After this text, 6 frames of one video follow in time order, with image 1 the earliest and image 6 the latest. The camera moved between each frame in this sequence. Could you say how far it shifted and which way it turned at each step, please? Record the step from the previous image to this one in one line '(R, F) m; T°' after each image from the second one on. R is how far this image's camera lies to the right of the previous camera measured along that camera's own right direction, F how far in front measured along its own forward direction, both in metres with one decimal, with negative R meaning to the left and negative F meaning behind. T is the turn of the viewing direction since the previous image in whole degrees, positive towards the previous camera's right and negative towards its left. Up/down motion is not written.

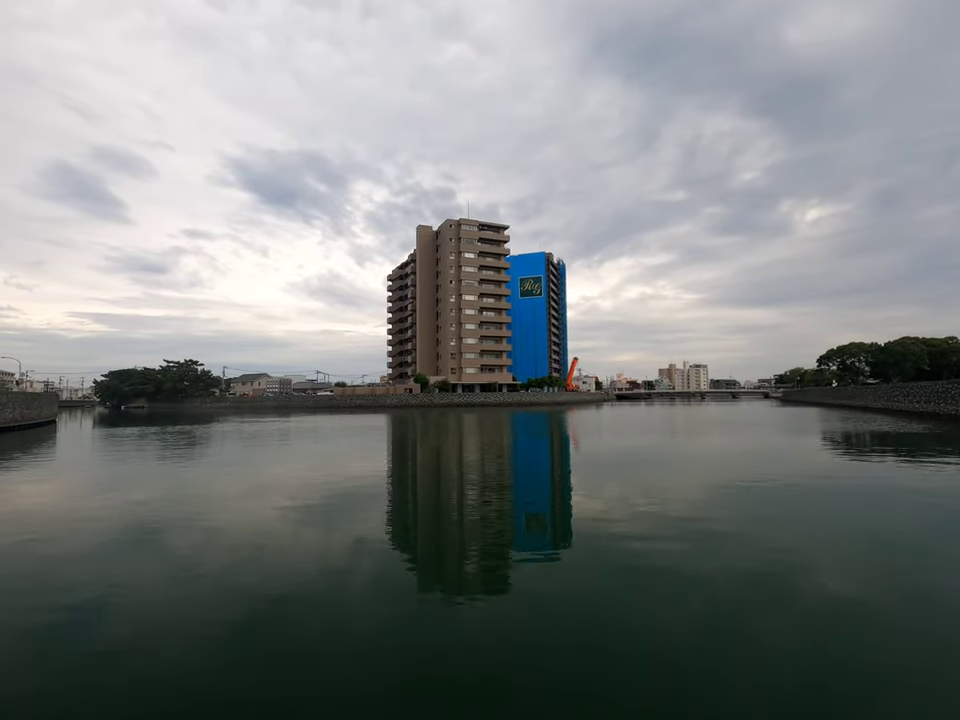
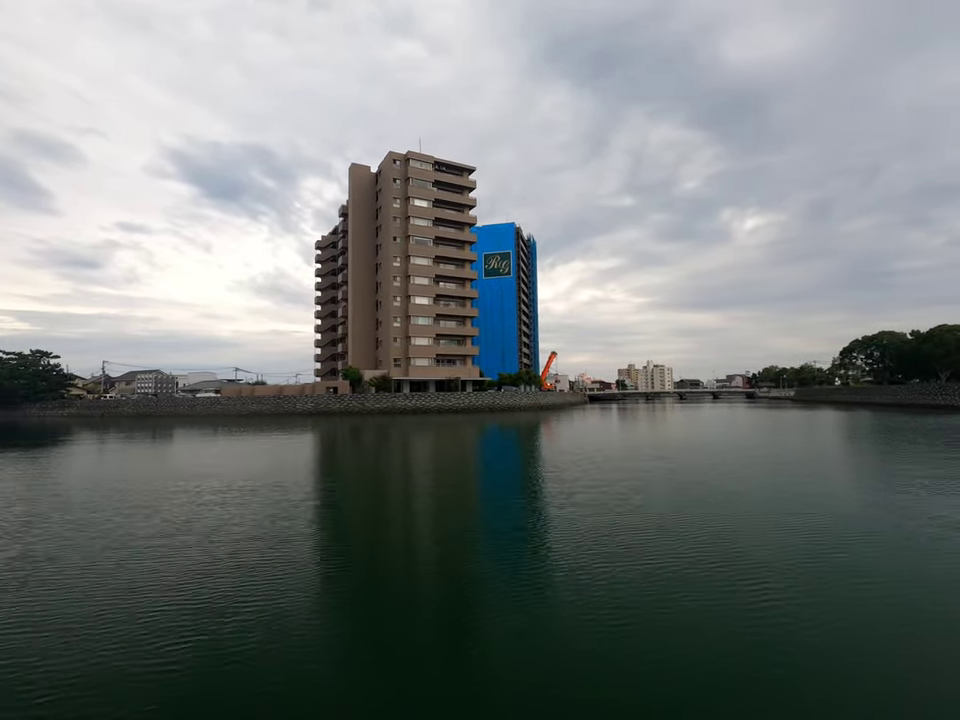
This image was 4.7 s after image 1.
(-0.1, +4.7) m; +5°
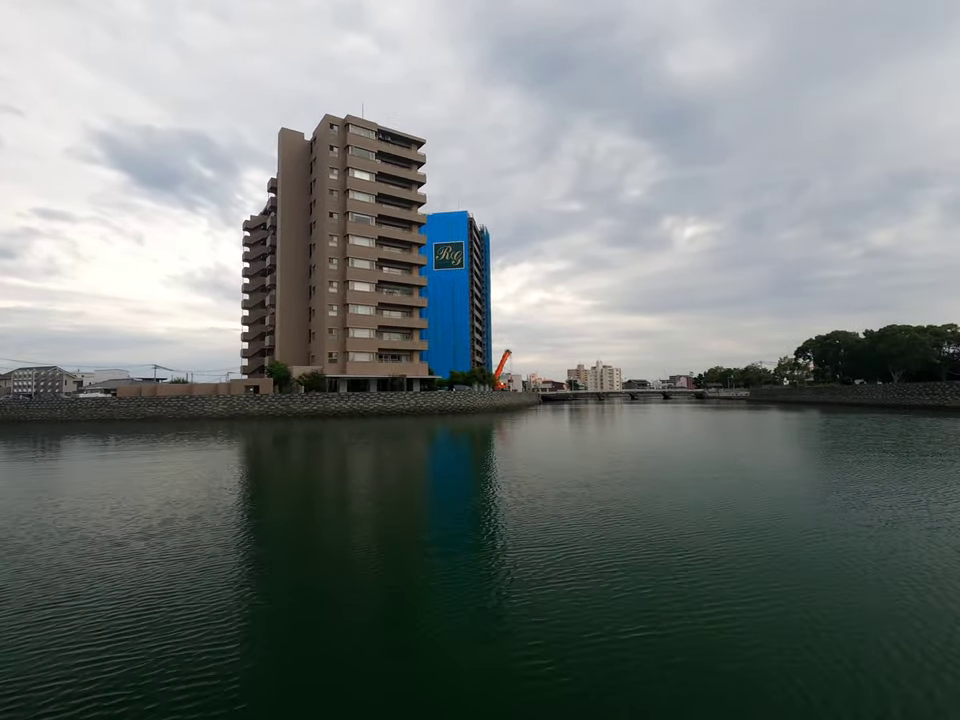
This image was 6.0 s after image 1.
(0.0, +1.4) m; +6°
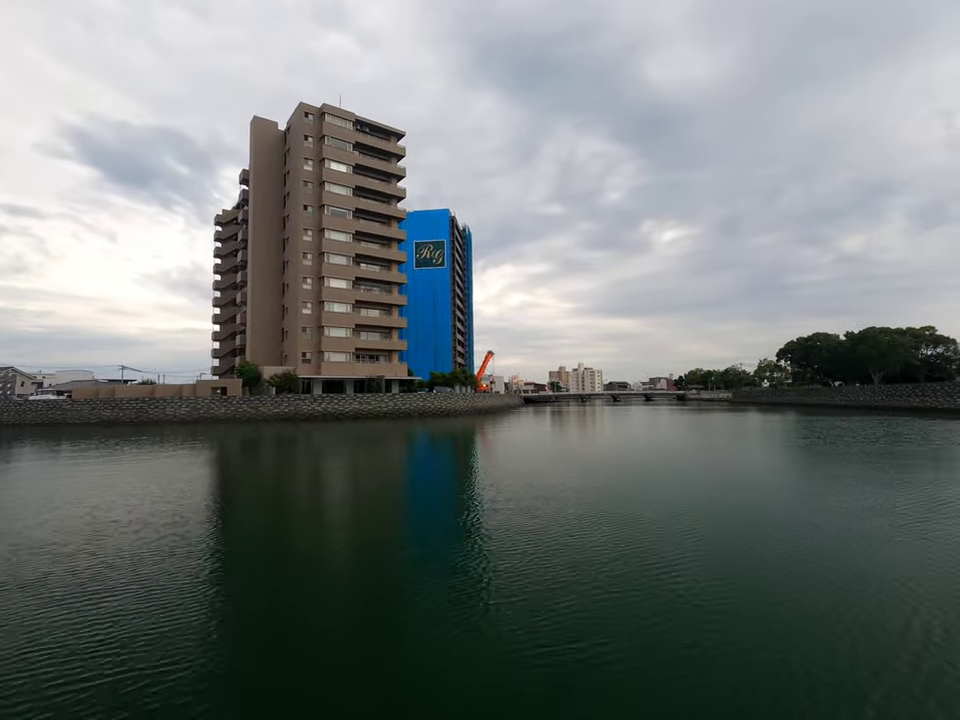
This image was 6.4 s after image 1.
(0.0, +0.4) m; +2°
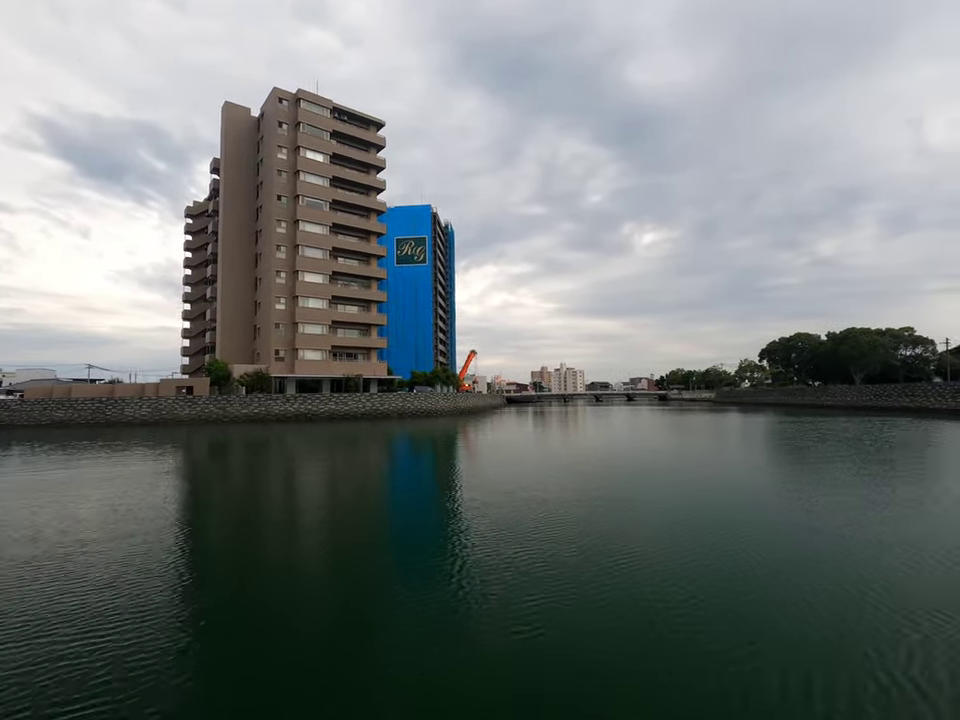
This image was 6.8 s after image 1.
(0.0, +0.4) m; +2°
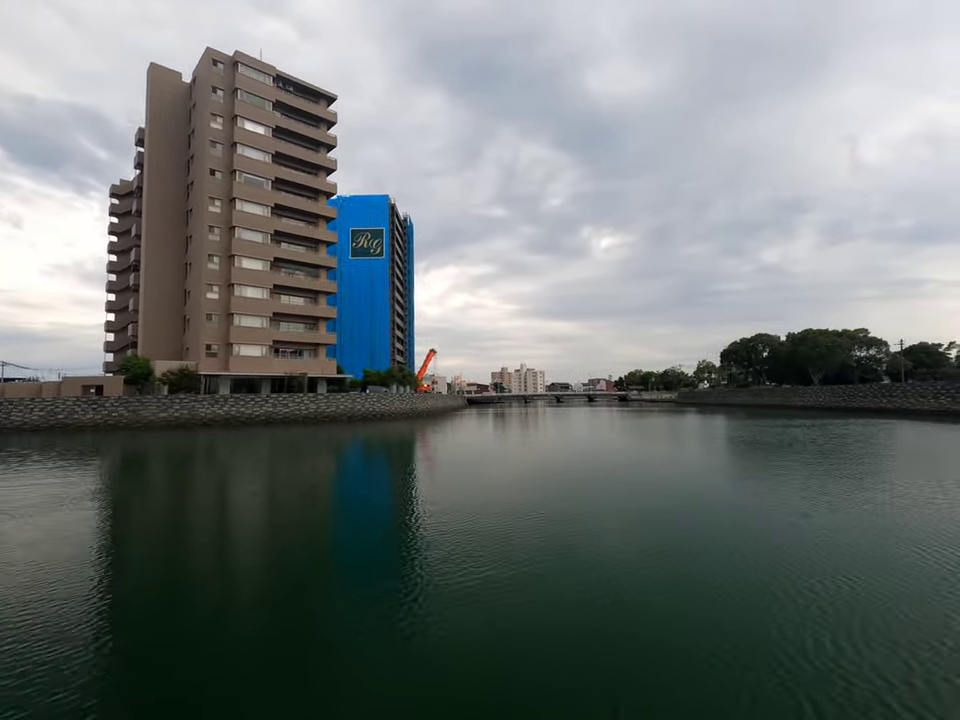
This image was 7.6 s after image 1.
(0.0, +0.8) m; +4°
